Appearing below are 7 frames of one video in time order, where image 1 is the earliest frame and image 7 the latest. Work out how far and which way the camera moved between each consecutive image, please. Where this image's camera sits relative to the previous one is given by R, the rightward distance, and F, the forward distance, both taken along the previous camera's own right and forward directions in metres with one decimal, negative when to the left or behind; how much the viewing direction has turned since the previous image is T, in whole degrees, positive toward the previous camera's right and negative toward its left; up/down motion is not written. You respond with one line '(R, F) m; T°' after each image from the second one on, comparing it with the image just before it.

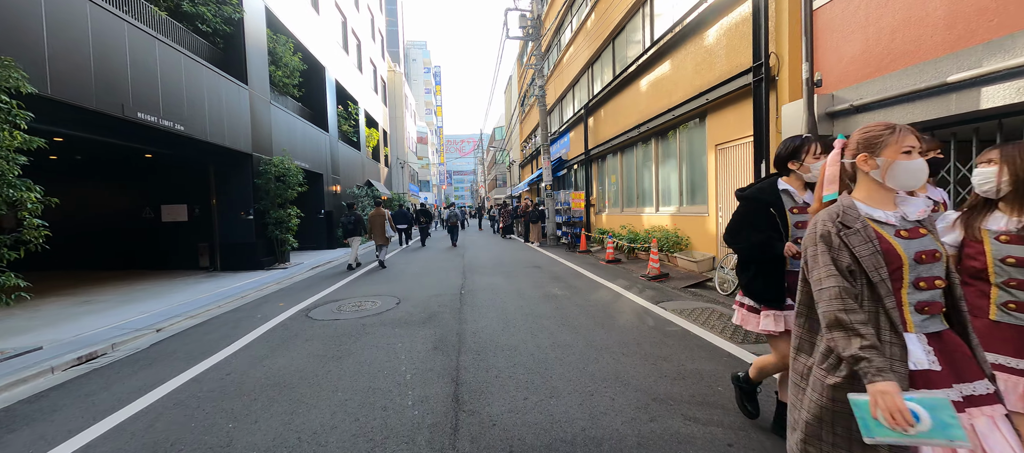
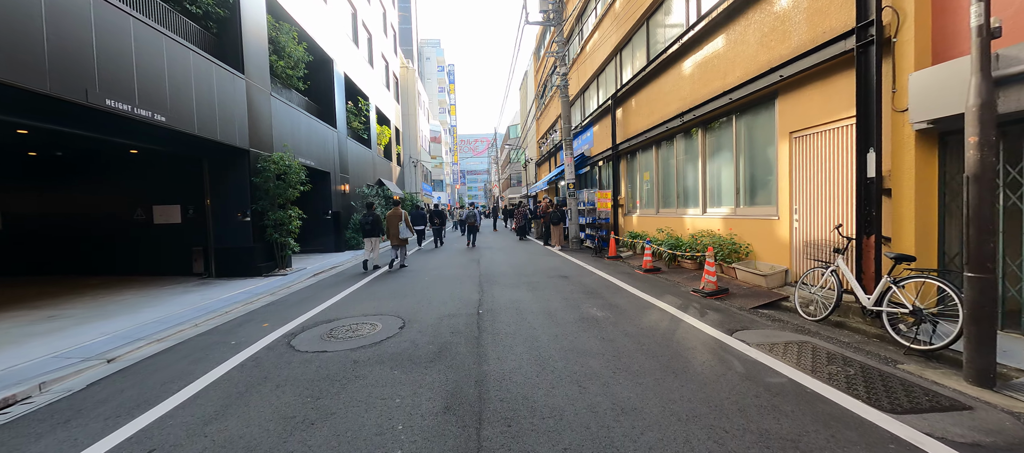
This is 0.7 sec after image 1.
(-0.2, +1.2) m; -2°
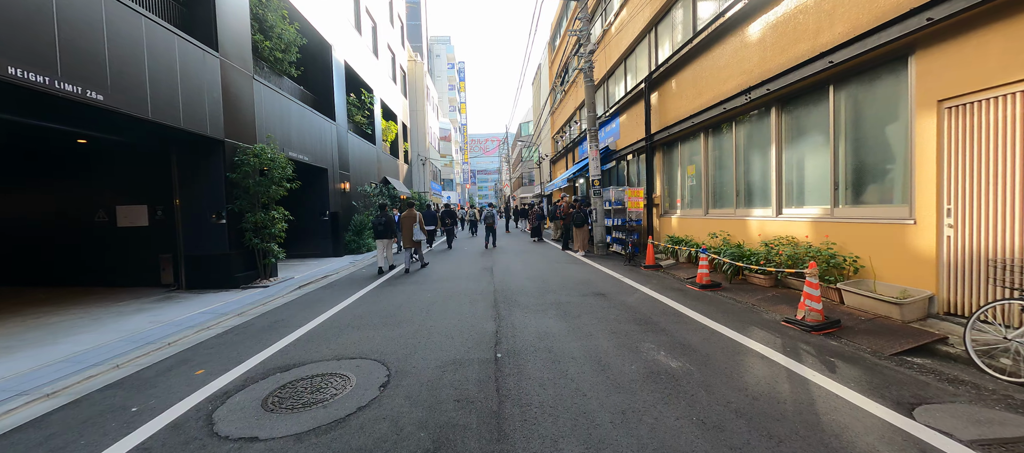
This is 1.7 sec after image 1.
(-0.2, +1.6) m; -2°
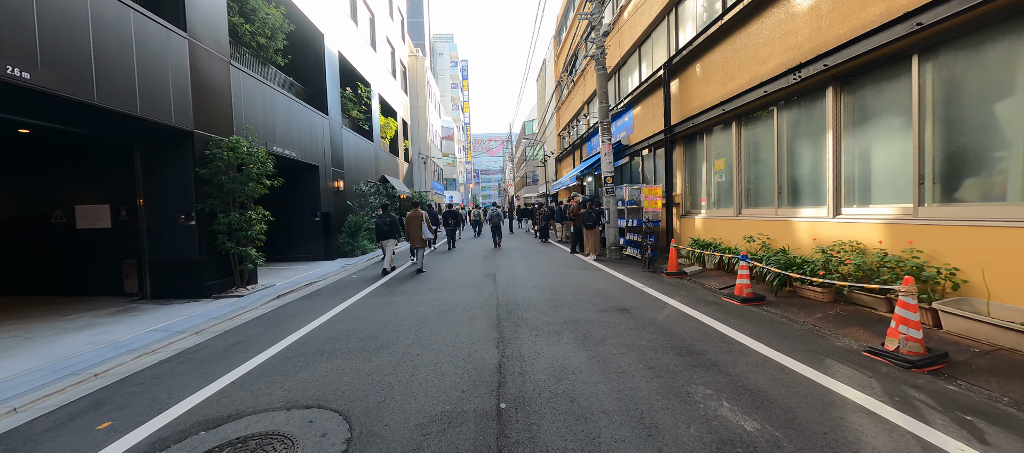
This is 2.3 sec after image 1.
(0.0, +1.0) m; -1°
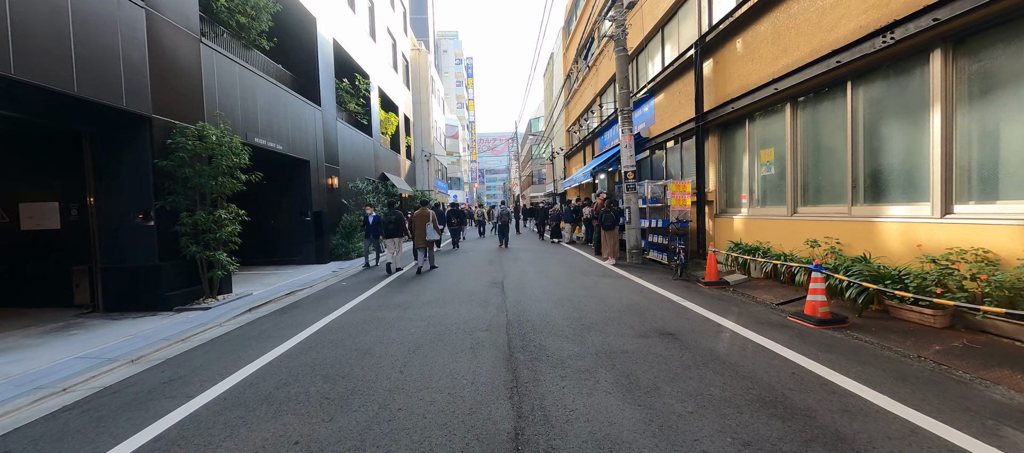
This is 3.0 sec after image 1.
(-0.1, +1.2) m; -1°
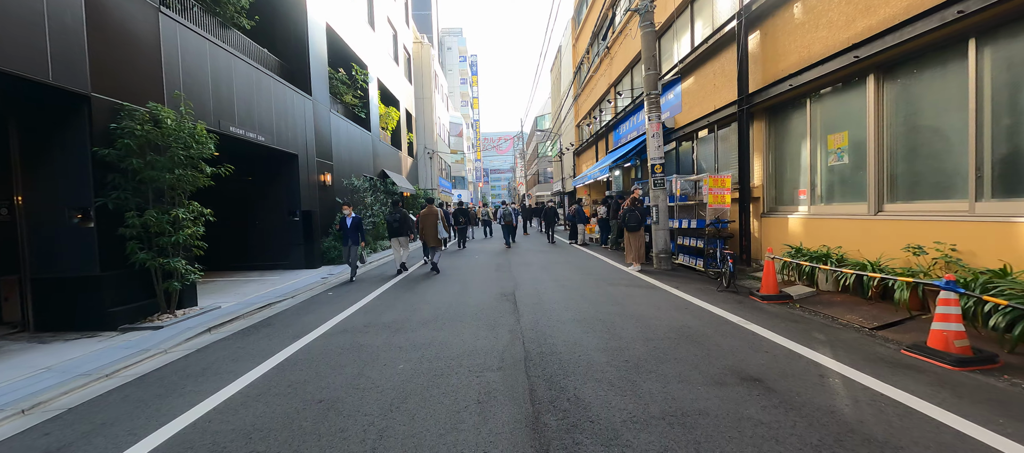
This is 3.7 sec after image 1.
(-0.2, +1.2) m; -1°
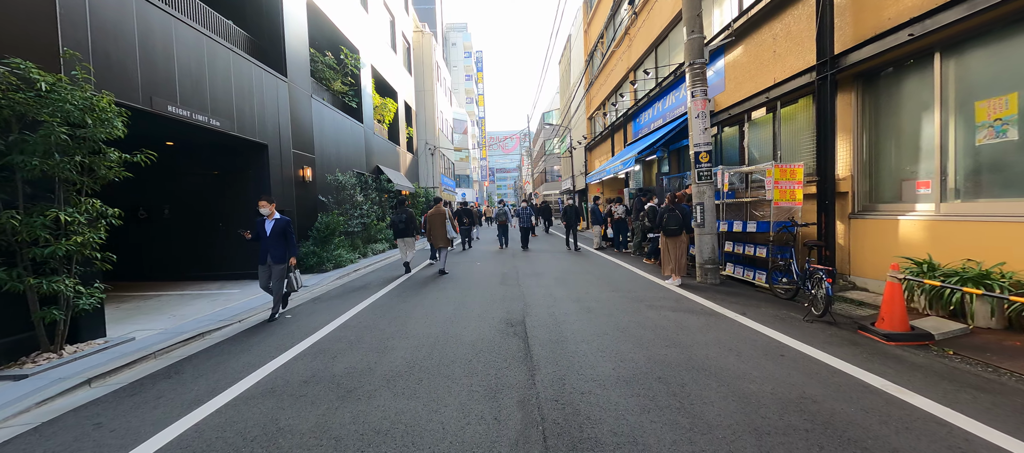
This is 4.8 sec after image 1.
(0.0, +1.7) m; -1°
